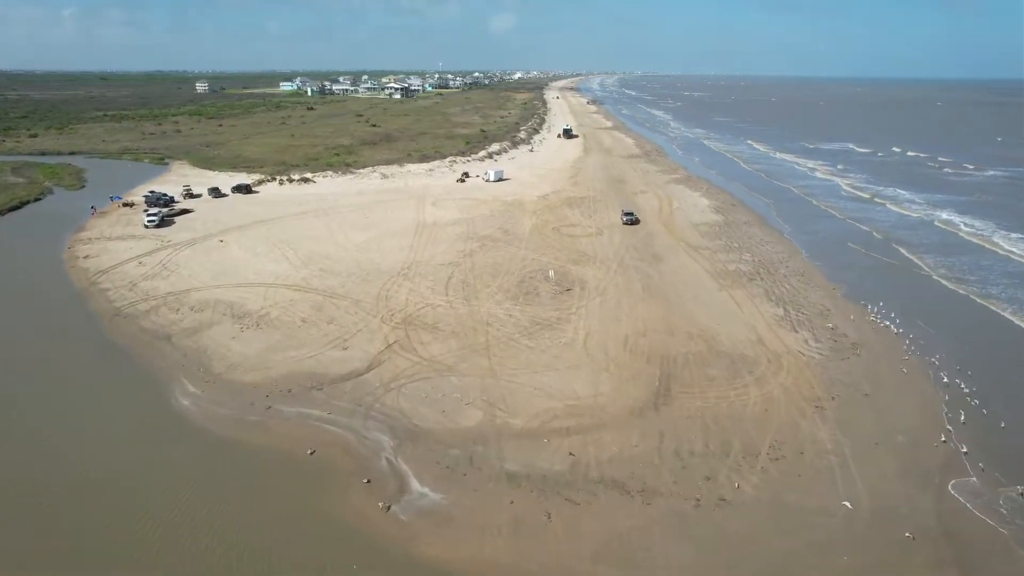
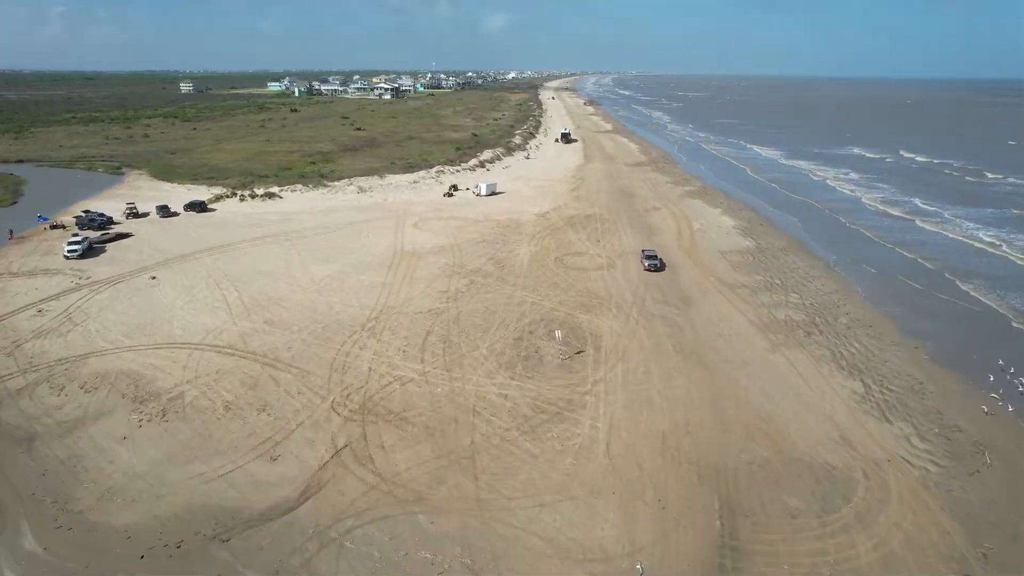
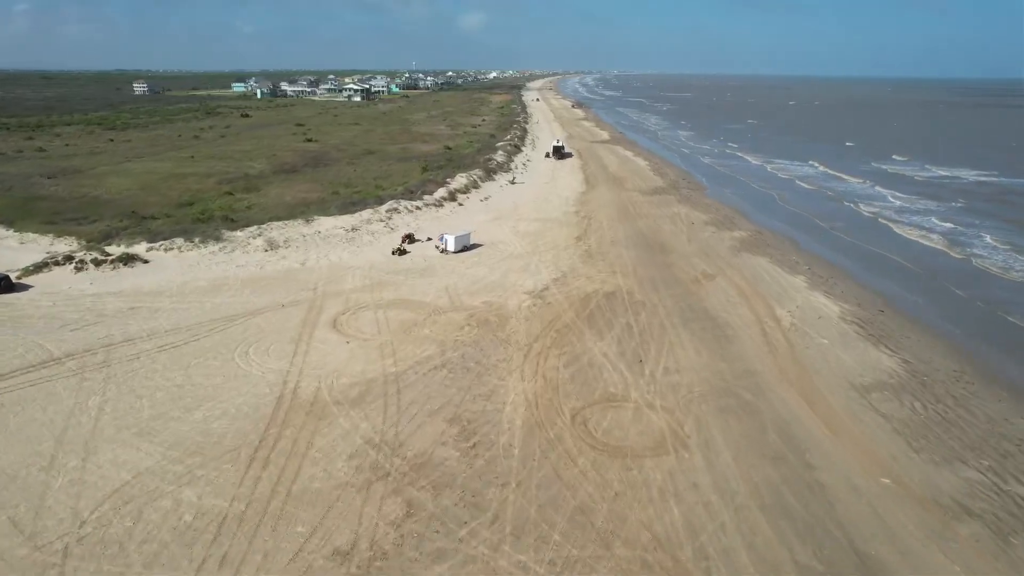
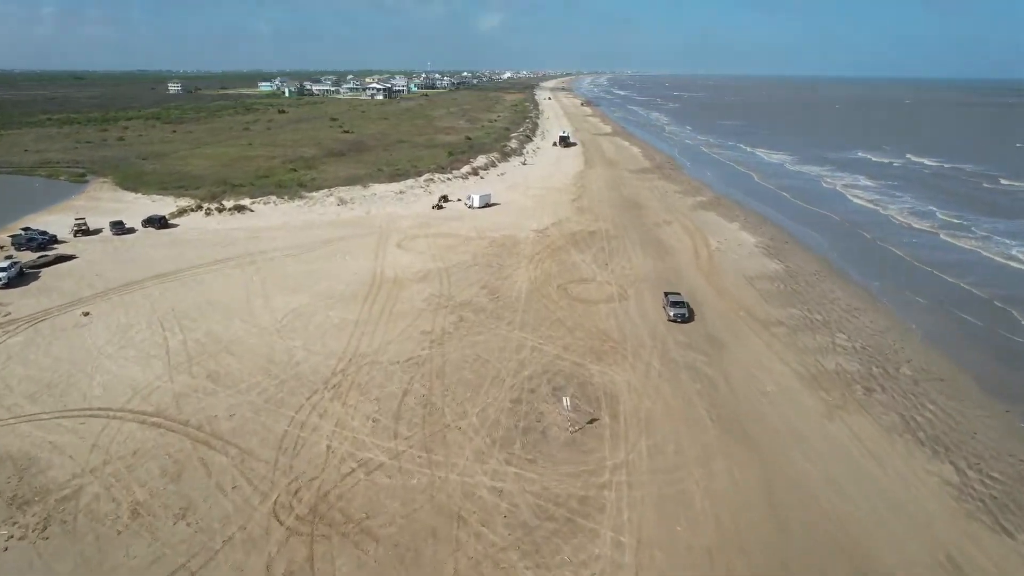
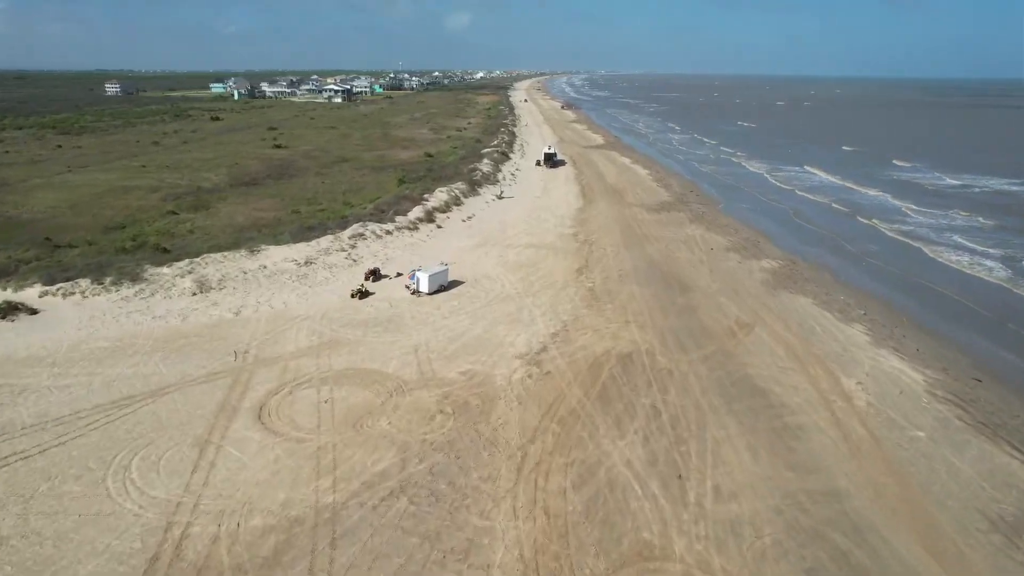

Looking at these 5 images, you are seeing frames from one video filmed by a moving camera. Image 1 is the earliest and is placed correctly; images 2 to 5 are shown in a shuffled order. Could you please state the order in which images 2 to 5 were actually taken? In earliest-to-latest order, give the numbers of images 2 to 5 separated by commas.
2, 4, 3, 5
